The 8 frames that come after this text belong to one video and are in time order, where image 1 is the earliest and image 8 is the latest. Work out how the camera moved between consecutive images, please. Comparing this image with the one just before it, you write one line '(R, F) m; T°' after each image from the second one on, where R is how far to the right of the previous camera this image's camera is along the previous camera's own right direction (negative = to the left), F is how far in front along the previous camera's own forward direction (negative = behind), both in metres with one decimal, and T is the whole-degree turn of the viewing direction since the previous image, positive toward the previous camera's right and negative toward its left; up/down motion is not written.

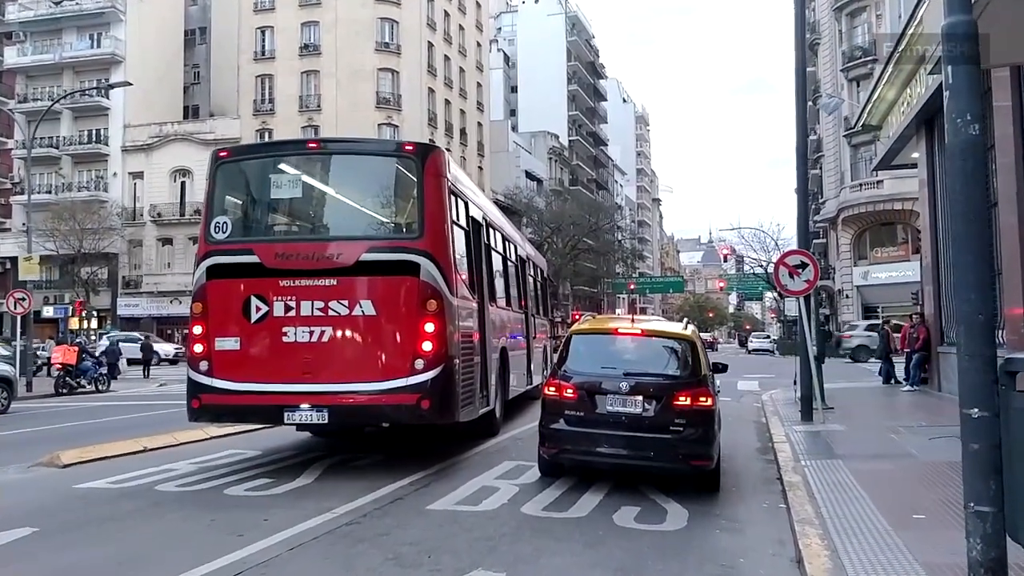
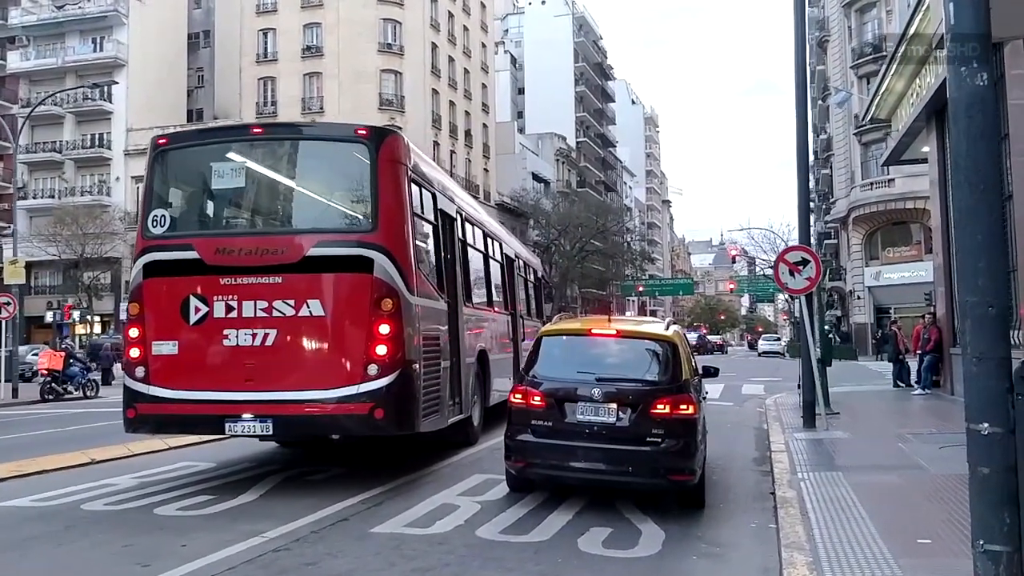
(+0.5, +0.9) m; -1°
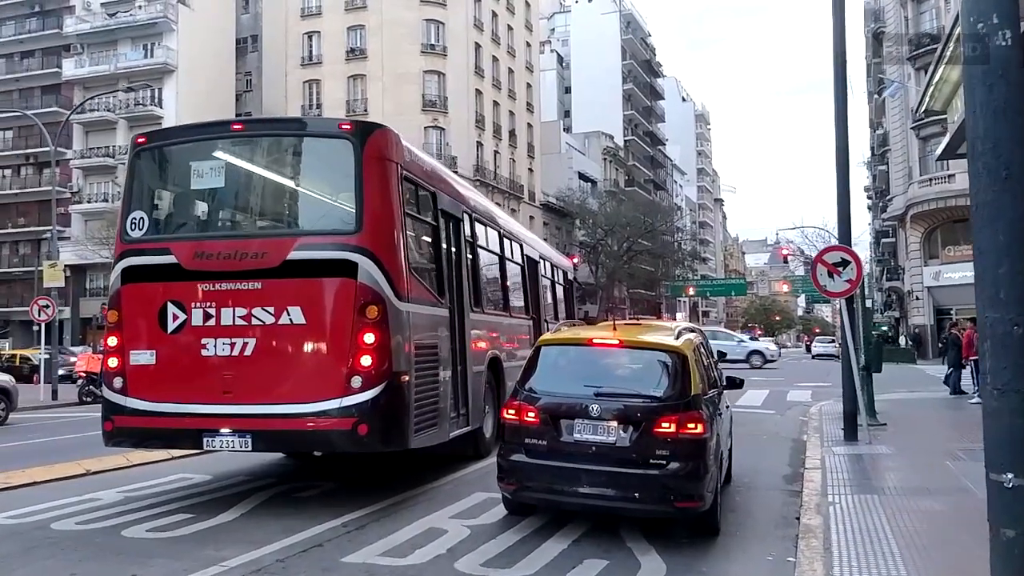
(+0.5, +0.7) m; -3°
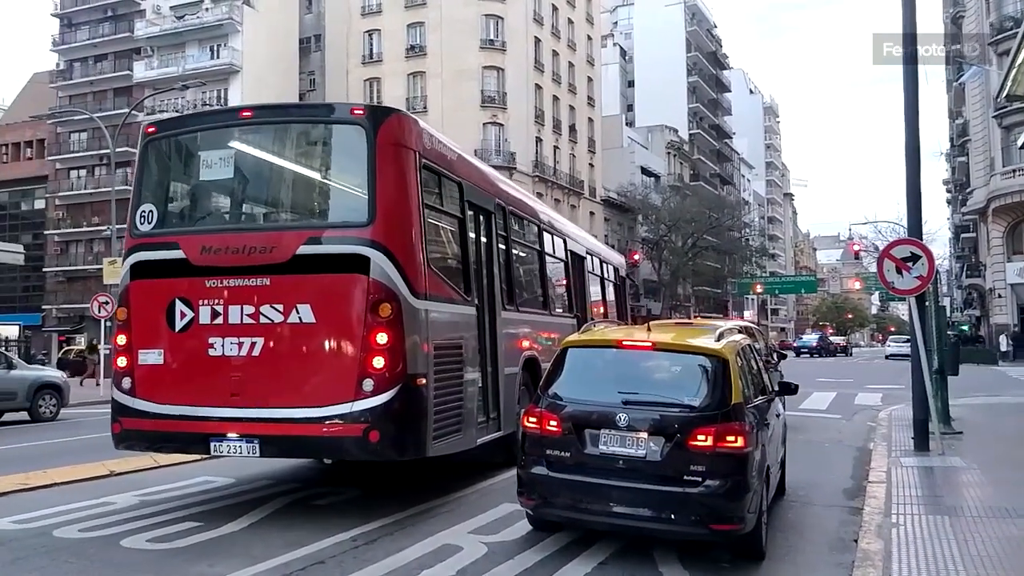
(+0.4, +0.7) m; -4°
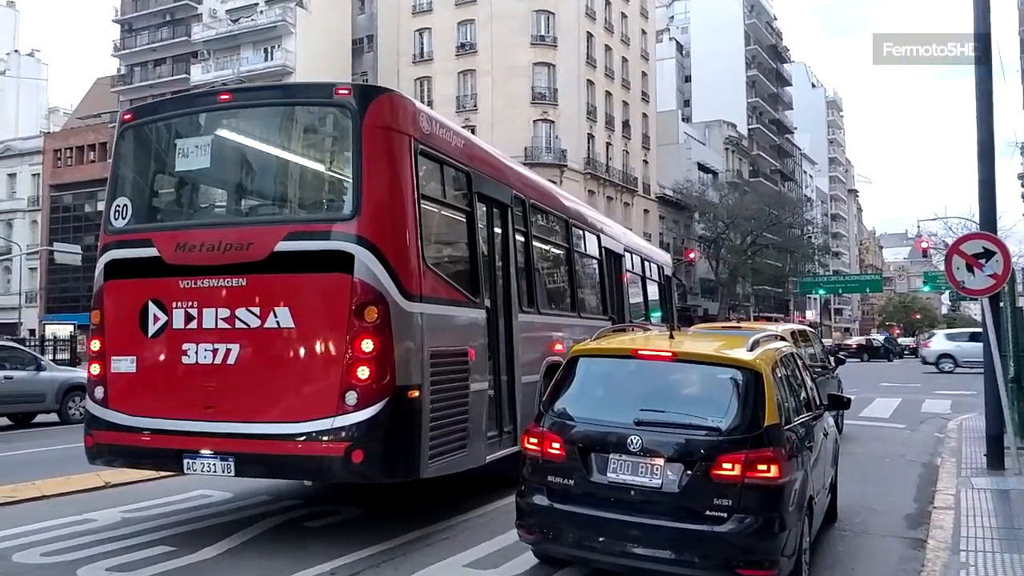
(+0.4, +0.9) m; -4°
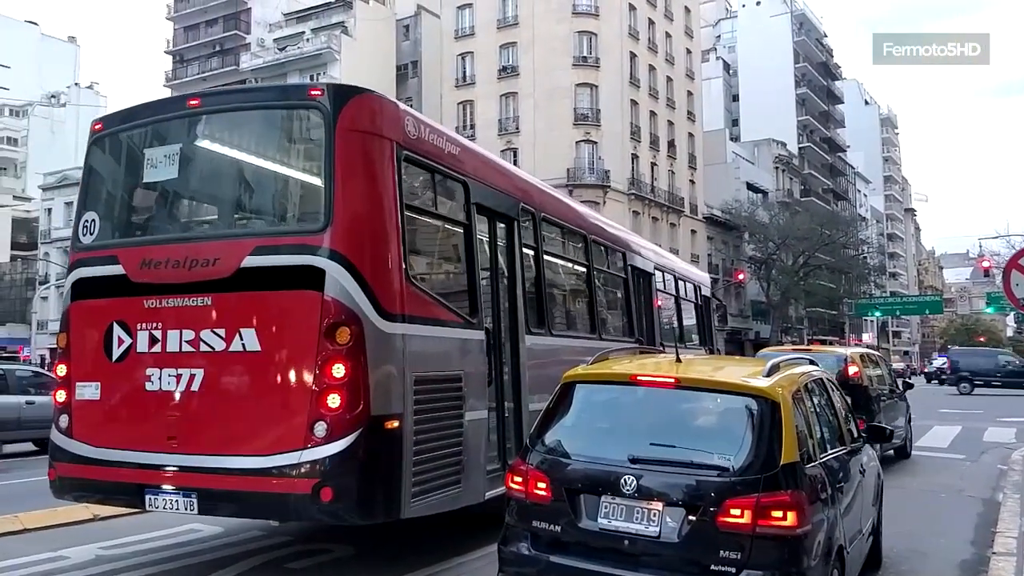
(+0.4, +0.7) m; -3°
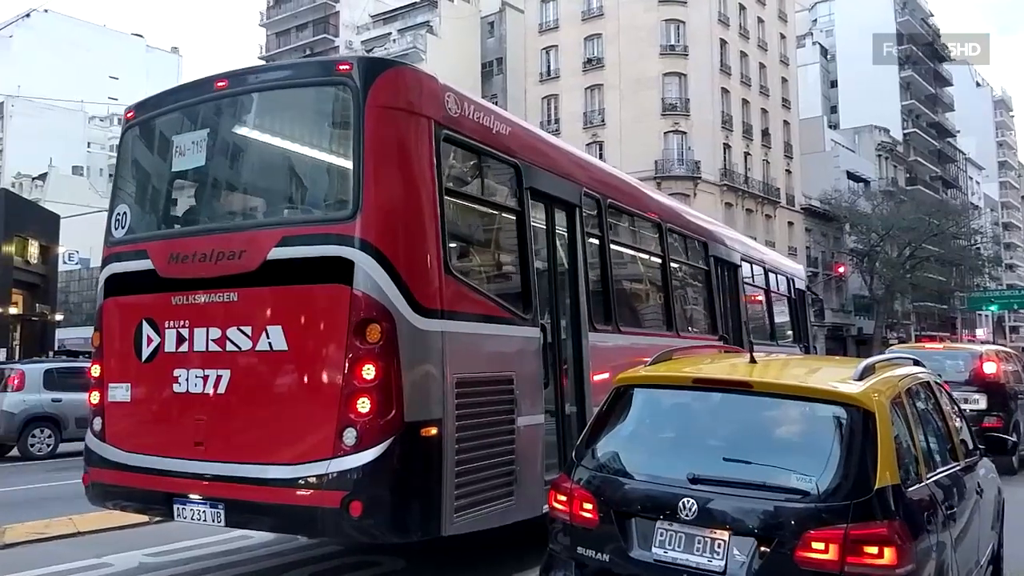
(+0.3, +0.7) m; -6°
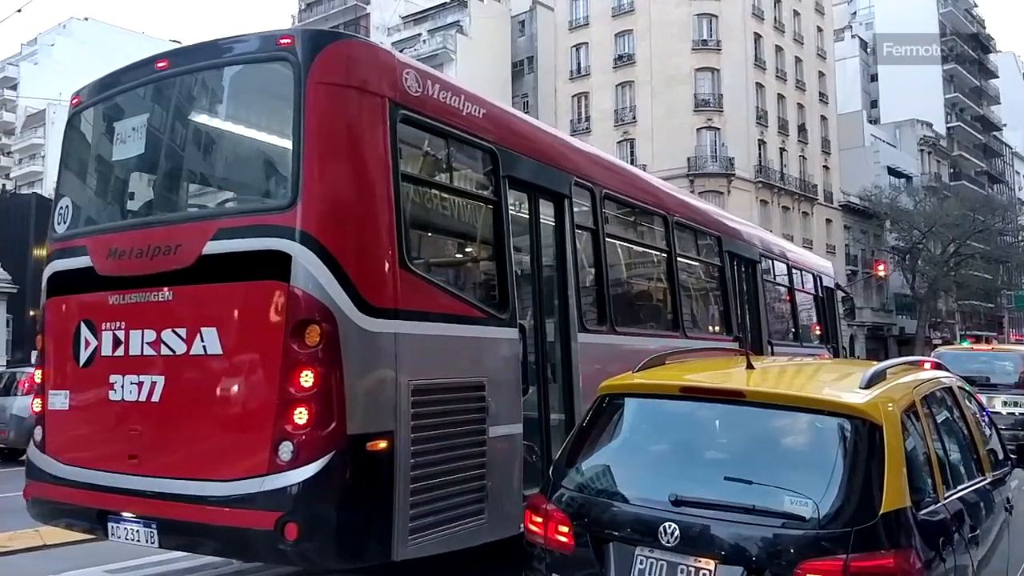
(+0.4, +0.6) m; -2°
